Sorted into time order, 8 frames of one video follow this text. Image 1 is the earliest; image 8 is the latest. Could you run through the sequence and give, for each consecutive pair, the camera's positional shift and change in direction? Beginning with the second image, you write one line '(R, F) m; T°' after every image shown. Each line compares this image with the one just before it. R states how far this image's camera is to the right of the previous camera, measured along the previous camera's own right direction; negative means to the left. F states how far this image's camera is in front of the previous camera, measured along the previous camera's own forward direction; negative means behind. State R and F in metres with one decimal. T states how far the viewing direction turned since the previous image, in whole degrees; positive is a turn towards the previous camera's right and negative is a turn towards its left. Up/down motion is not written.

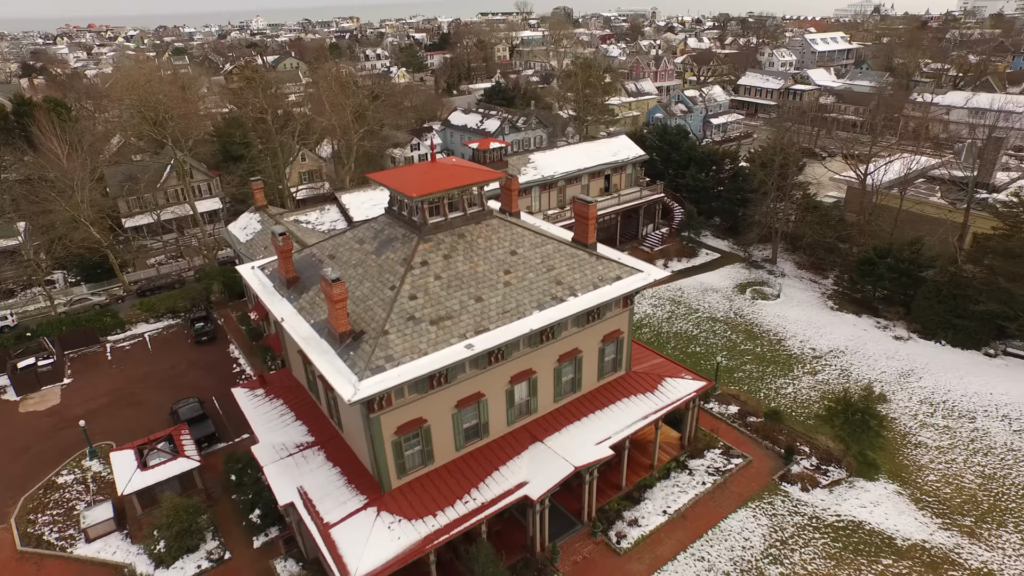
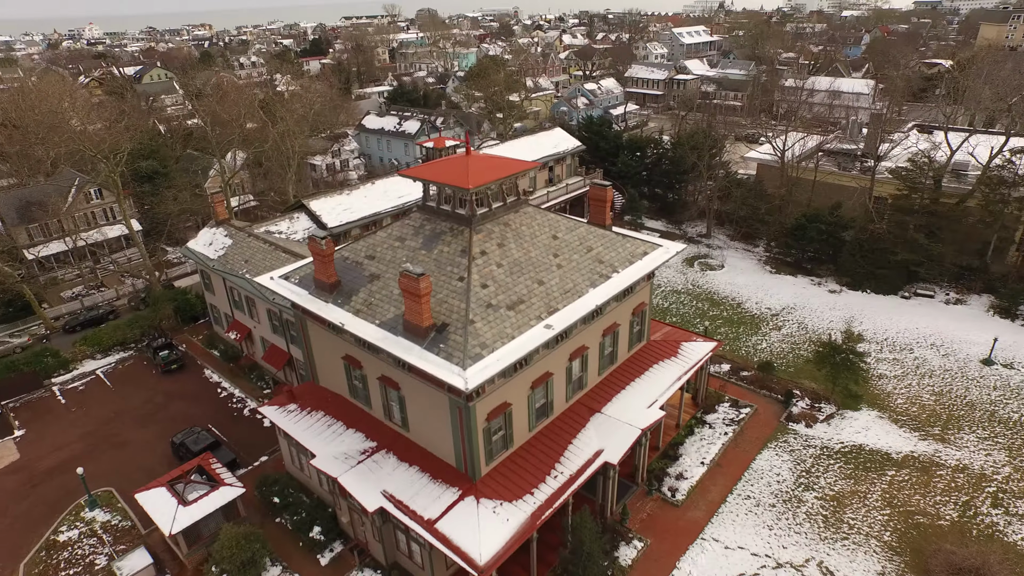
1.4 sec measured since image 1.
(-5.0, -0.2) m; +10°
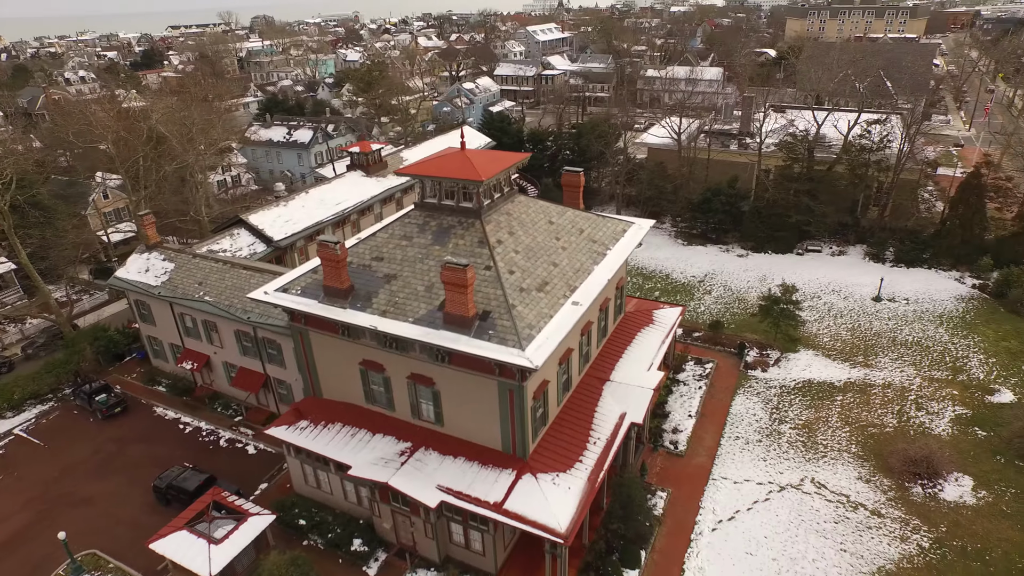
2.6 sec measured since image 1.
(-4.4, -0.2) m; +12°
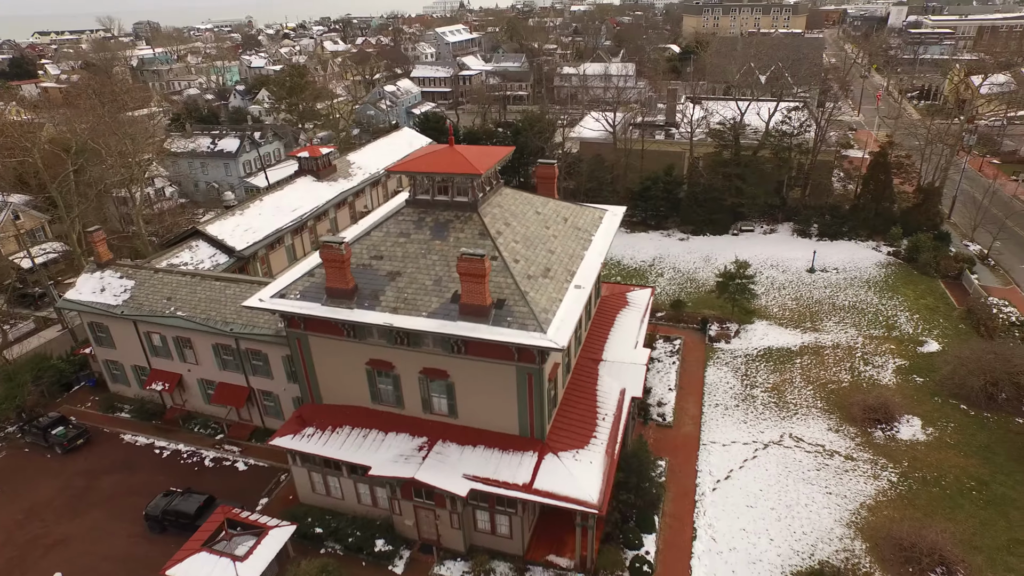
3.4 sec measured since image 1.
(-2.5, -0.3) m; +7°
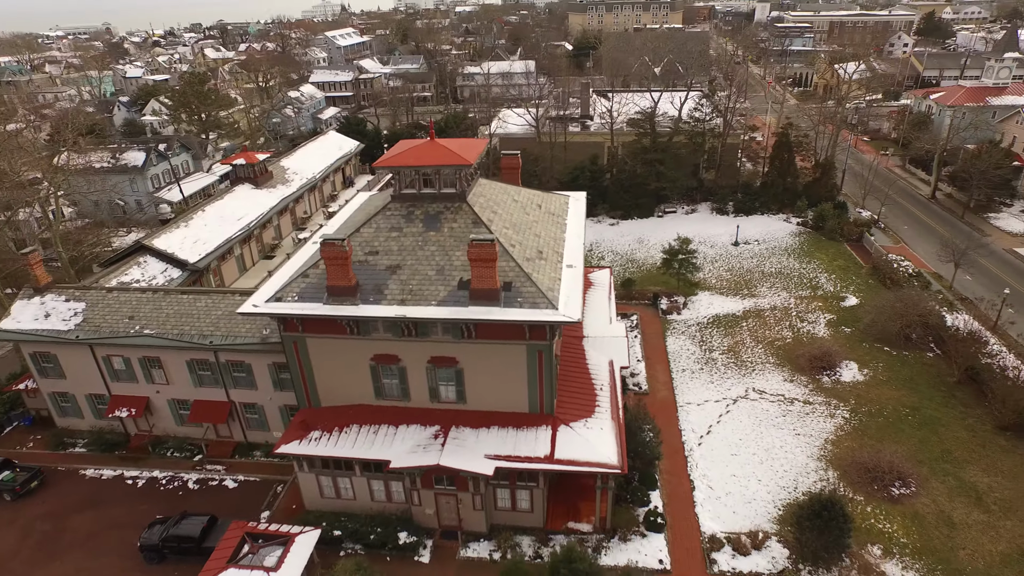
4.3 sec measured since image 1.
(-2.8, -0.4) m; +9°
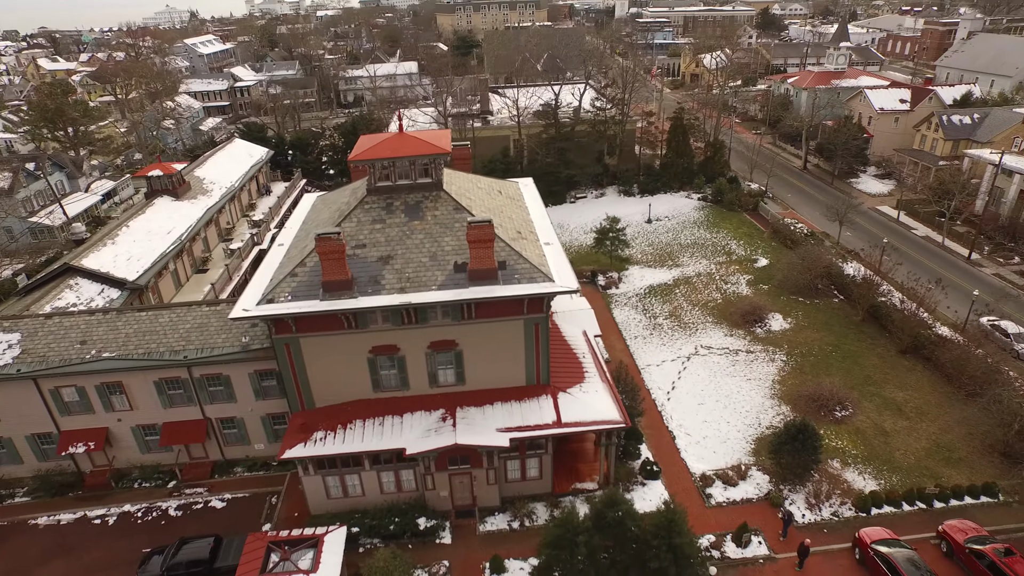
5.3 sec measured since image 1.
(-3.1, -0.5) m; +10°
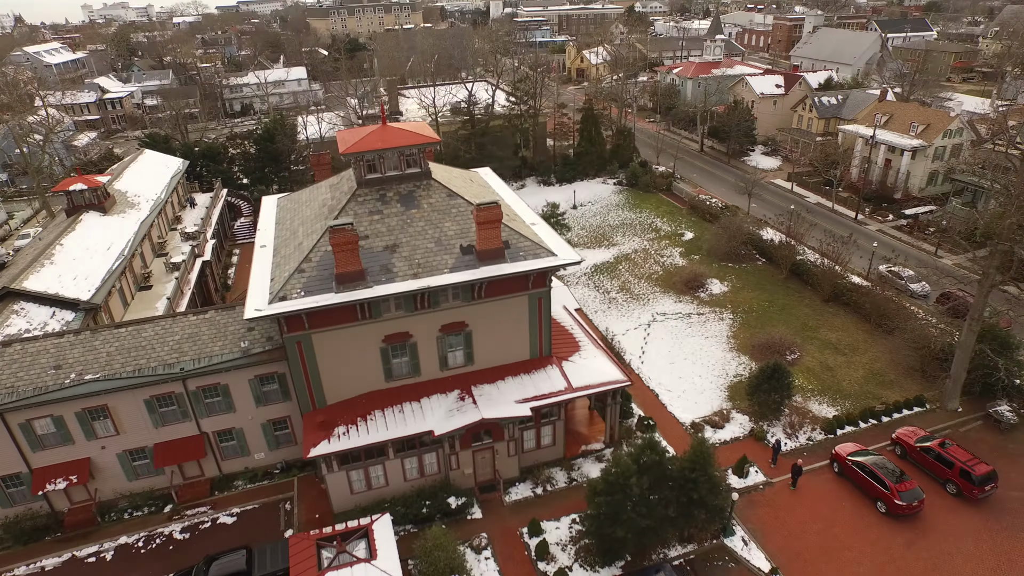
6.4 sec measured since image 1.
(-3.4, -0.5) m; +10°
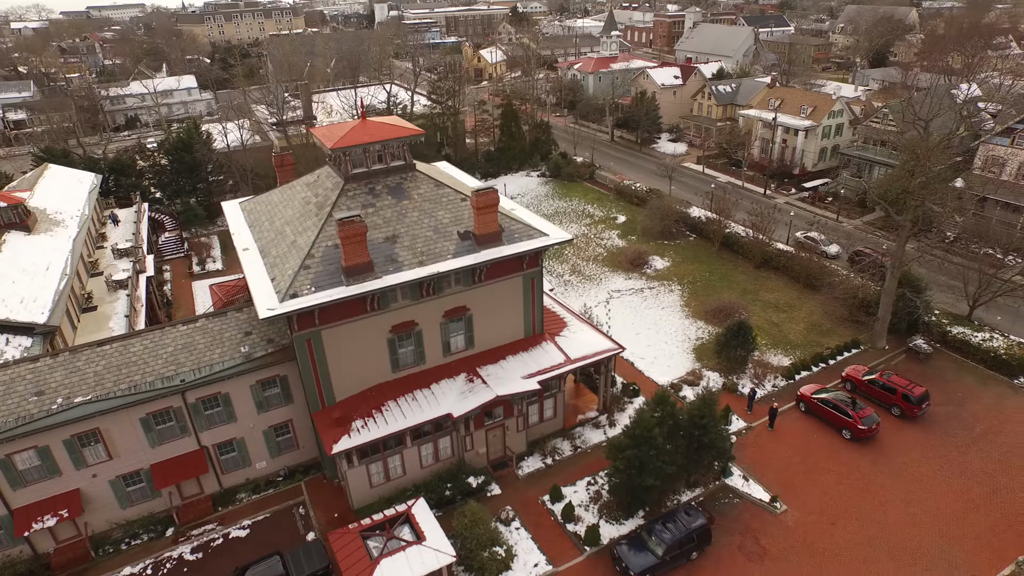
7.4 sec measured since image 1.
(-3.0, -0.6) m; +9°
